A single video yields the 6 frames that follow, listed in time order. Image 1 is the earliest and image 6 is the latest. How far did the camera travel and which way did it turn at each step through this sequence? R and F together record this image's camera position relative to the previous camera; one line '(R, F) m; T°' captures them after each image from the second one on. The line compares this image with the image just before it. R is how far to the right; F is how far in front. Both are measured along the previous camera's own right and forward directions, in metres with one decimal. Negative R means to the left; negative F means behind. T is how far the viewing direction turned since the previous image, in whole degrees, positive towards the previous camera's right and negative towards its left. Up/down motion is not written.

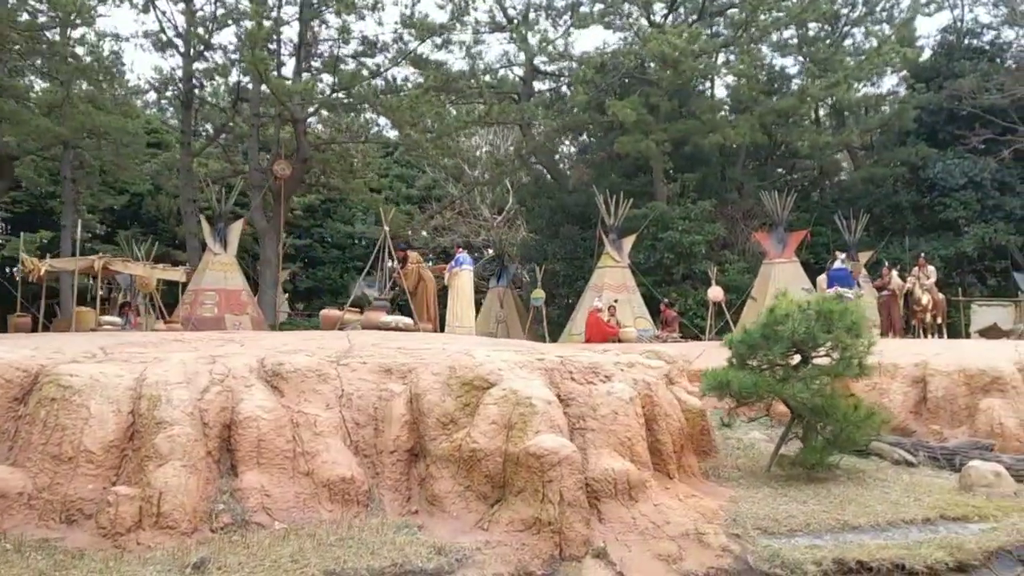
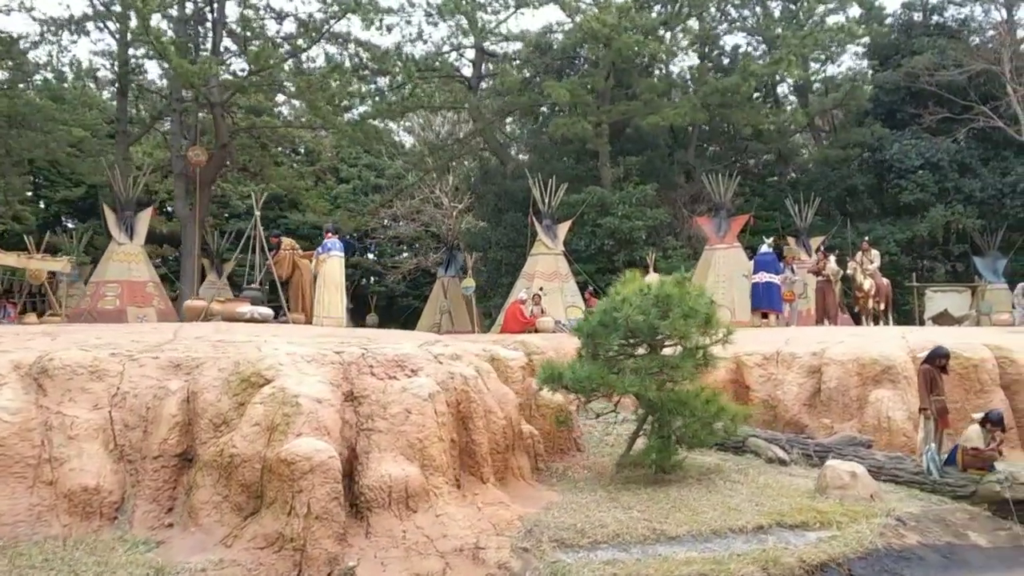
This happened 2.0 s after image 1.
(+1.9, +0.8) m; 0°
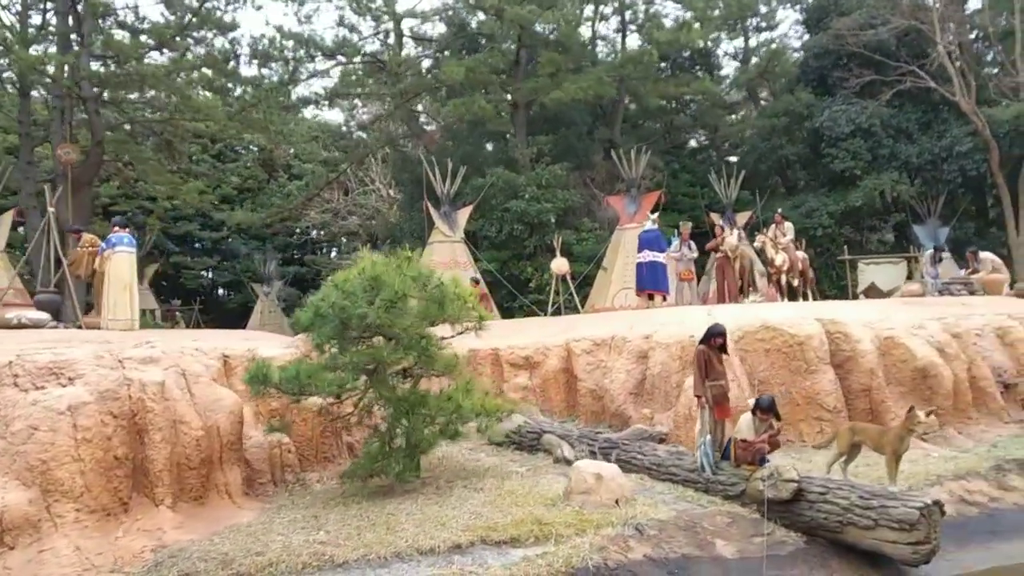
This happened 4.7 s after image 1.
(+2.7, +1.1) m; -1°
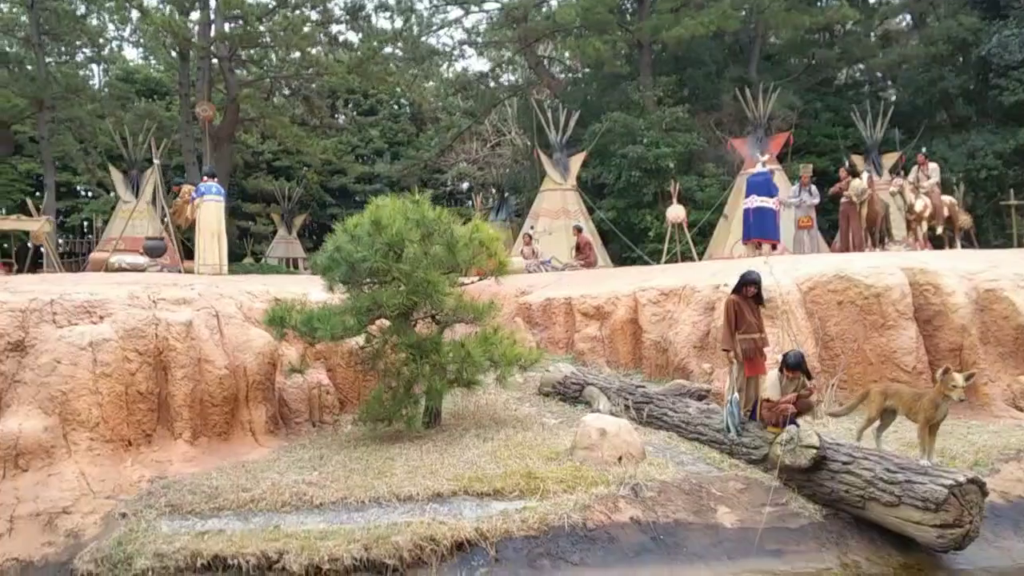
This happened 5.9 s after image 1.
(+1.3, +0.5) m; -12°
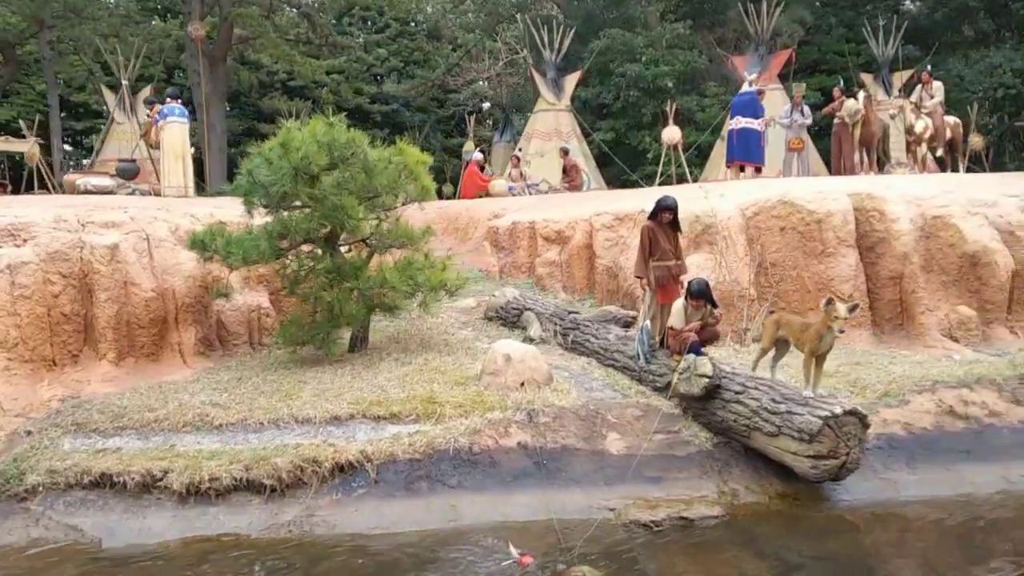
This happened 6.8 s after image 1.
(+1.0, +0.1) m; -2°
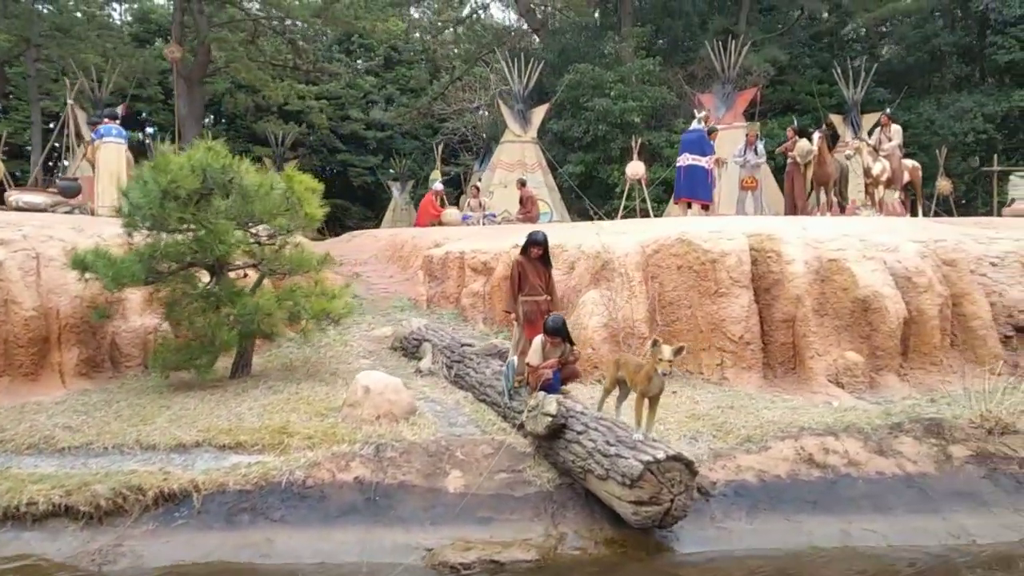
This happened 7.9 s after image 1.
(+1.1, +0.1) m; -1°
